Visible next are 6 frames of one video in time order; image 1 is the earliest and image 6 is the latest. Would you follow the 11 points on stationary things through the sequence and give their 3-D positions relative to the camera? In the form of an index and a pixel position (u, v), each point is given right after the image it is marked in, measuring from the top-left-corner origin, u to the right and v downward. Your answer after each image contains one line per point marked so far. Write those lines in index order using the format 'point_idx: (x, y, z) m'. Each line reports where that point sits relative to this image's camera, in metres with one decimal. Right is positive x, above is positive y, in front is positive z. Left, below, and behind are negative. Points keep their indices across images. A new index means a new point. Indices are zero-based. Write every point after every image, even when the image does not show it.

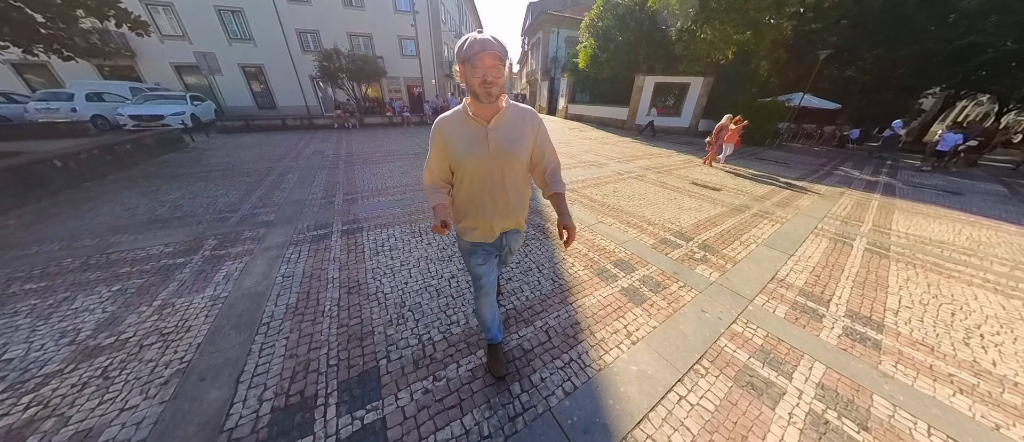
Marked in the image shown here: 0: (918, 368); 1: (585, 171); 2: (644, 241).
0: (+2.9, -1.0, +2.0) m
1: (+1.9, +1.3, +6.8) m
2: (+1.7, -0.3, +3.4) m
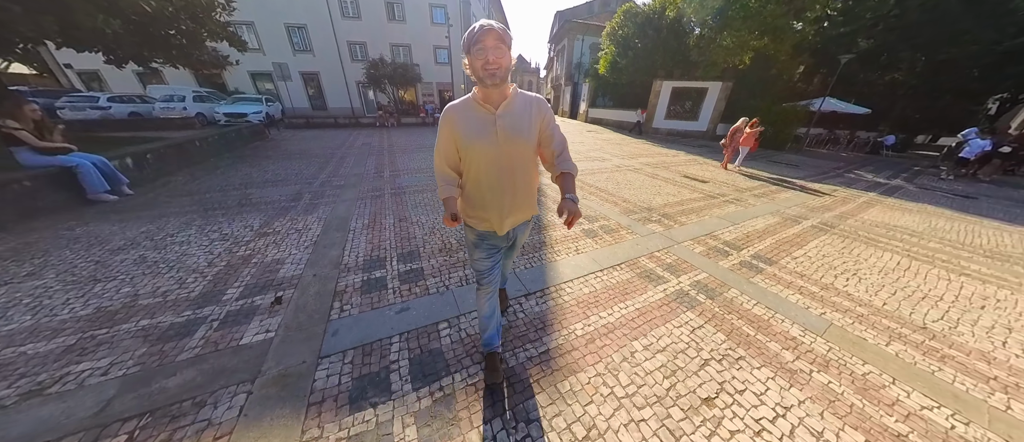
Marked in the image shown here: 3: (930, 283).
0: (+2.7, -0.6, +2.8) m
1: (+2.2, +1.6, +7.8) m
2: (+1.7, +0.2, +4.3) m
3: (+4.6, -0.7, +3.0) m
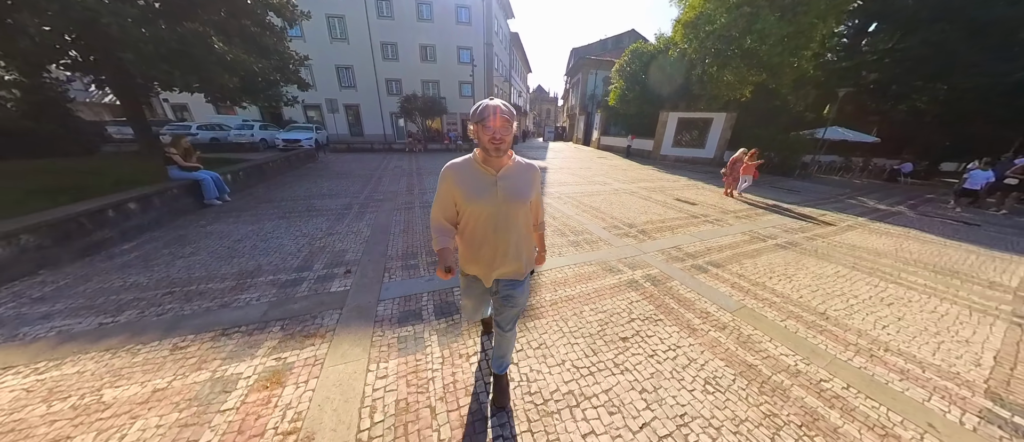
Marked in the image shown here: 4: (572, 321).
0: (+2.7, -0.8, +3.5) m
1: (+2.5, +1.1, +8.7) m
2: (+1.7, -0.1, +5.2) m
3: (+4.6, -0.9, +3.6) m
4: (+0.6, -0.9, +2.5) m
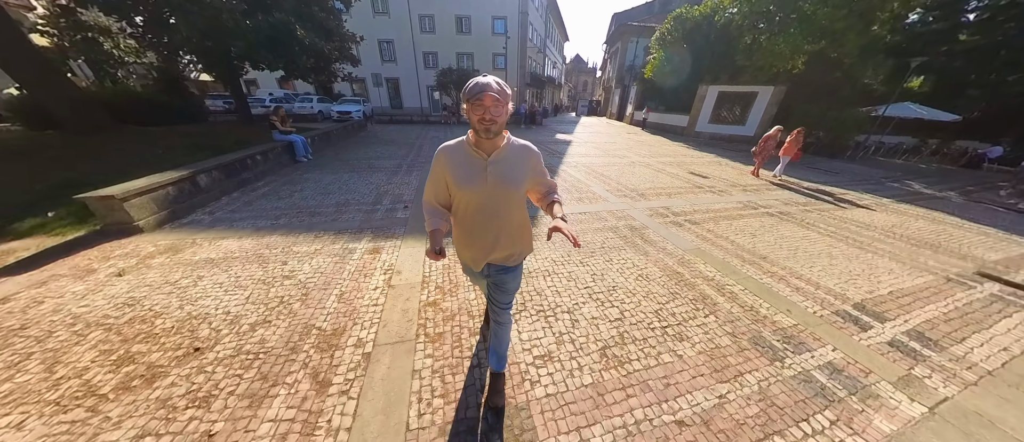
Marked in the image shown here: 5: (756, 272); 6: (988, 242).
0: (+2.9, -0.1, +4.4) m
1: (+3.3, +2.1, +9.3) m
2: (+2.1, +0.7, +6.0) m
3: (+4.7, -0.4, +4.3) m
4: (+0.6, -0.3, +3.6) m
5: (+3.0, -0.6, +3.3) m
6: (+8.9, -0.4, +5.1) m
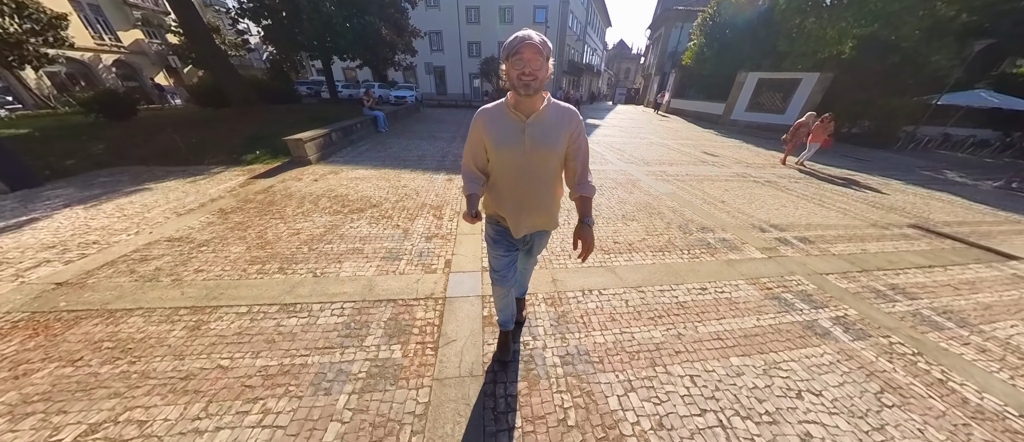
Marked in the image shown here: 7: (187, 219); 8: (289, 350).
0: (+3.4, +0.8, +5.7) m
1: (+4.5, +3.2, +10.5) m
2: (+2.9, +1.8, +7.4) m
3: (+5.2, +0.5, +5.4) m
4: (+1.1, +0.7, +5.2) m
5: (+3.4, +0.3, +4.7) m
6: (+9.5, +0.2, +5.8) m
7: (-4.1, 0.0, +3.4) m
8: (-1.5, -0.9, +1.9) m
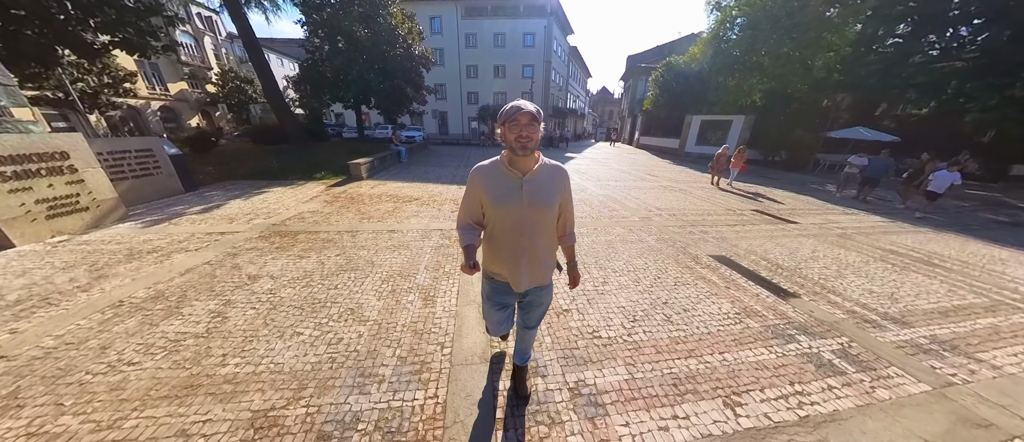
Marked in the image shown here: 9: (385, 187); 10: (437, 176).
0: (+3.1, +1.0, +8.4) m
1: (+4.1, +2.7, +13.4) m
2: (+2.5, +1.7, +10.2) m
3: (+4.9, +0.7, +8.1) m
4: (+0.8, +1.0, +7.8) m
5: (+3.1, +0.6, +7.3) m
6: (+9.2, +0.5, +8.4) m
7: (-4.4, +0.4, +5.9) m
8: (-1.8, -0.3, +4.3) m
9: (-3.5, +1.0, +7.4) m
10: (-2.5, +1.6, +9.2) m
